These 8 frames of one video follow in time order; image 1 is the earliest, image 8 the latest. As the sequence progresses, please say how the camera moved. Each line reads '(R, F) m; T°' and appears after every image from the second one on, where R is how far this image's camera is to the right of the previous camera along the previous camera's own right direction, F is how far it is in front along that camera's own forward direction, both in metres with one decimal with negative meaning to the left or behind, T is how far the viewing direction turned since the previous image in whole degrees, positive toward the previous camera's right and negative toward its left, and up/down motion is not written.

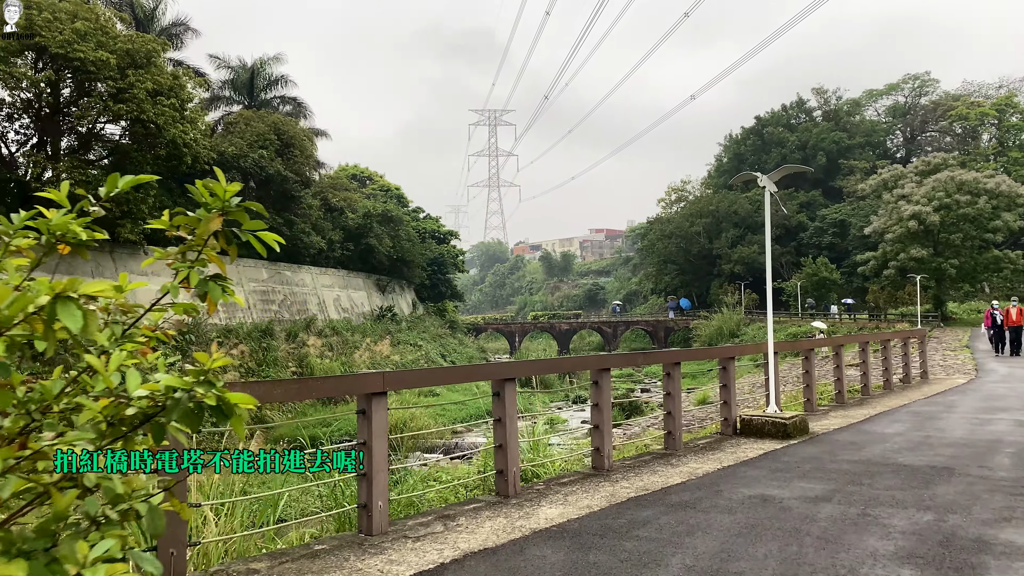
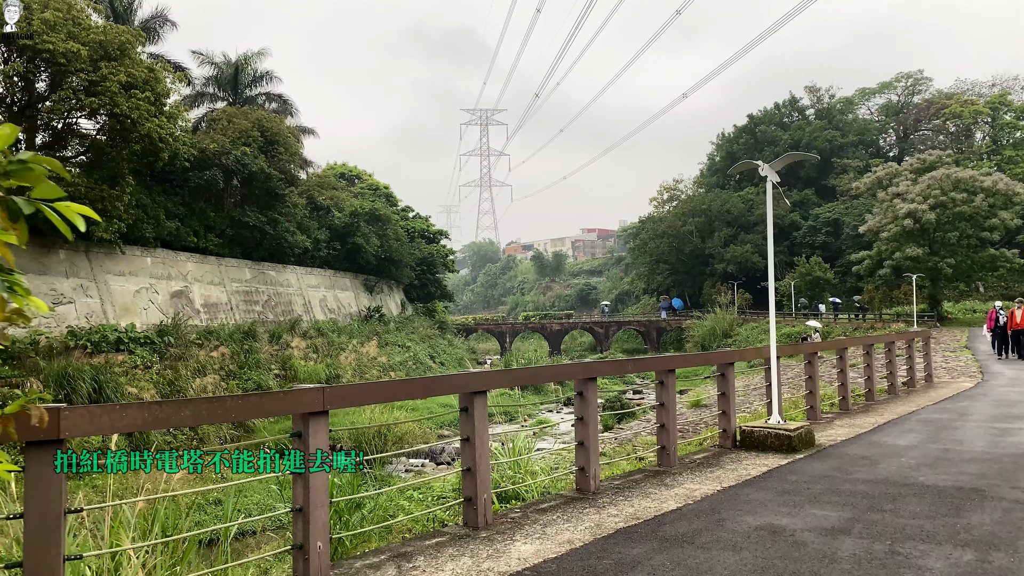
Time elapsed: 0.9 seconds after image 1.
(+0.1, +0.5) m; +1°
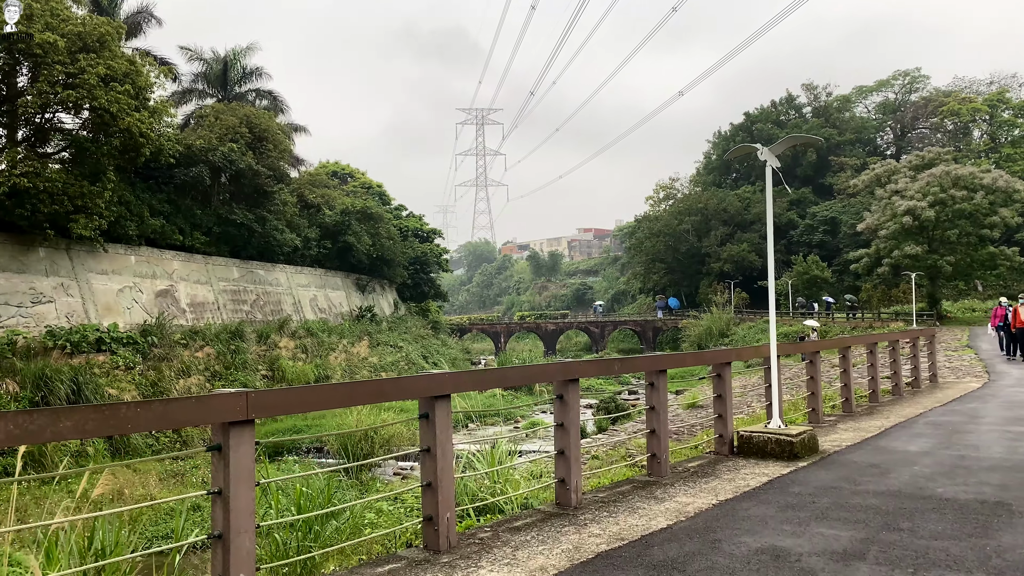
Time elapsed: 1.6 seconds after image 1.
(+0.1, +0.4) m; 0°
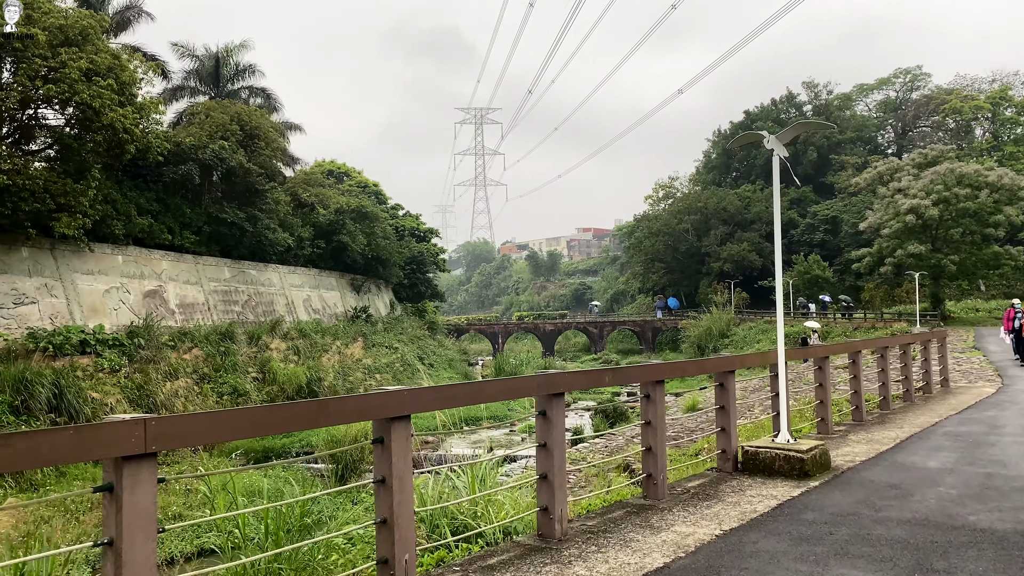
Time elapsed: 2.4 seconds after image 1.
(+0.1, +0.4) m; 0°
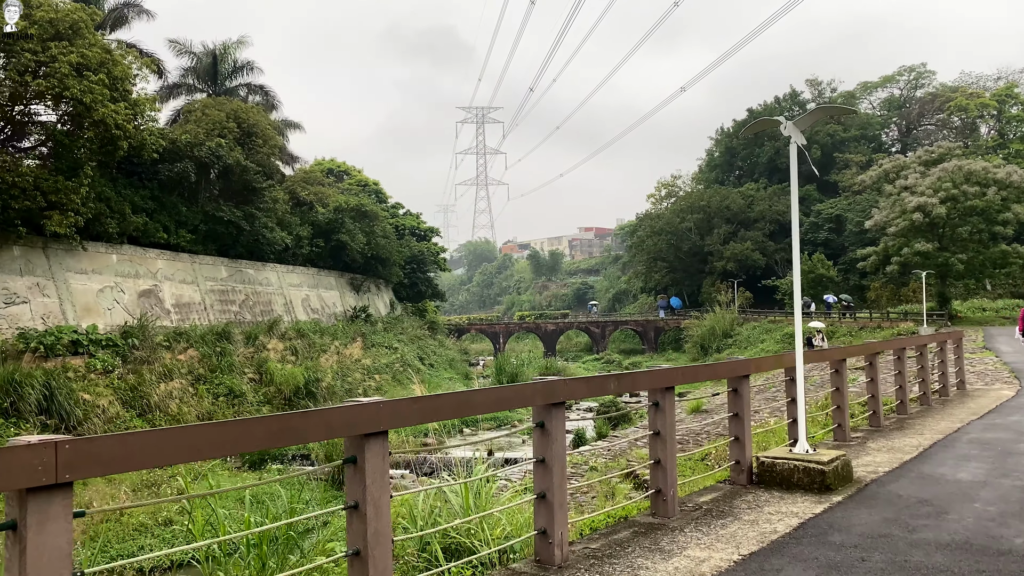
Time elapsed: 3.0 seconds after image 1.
(0.0, +0.3) m; 0°
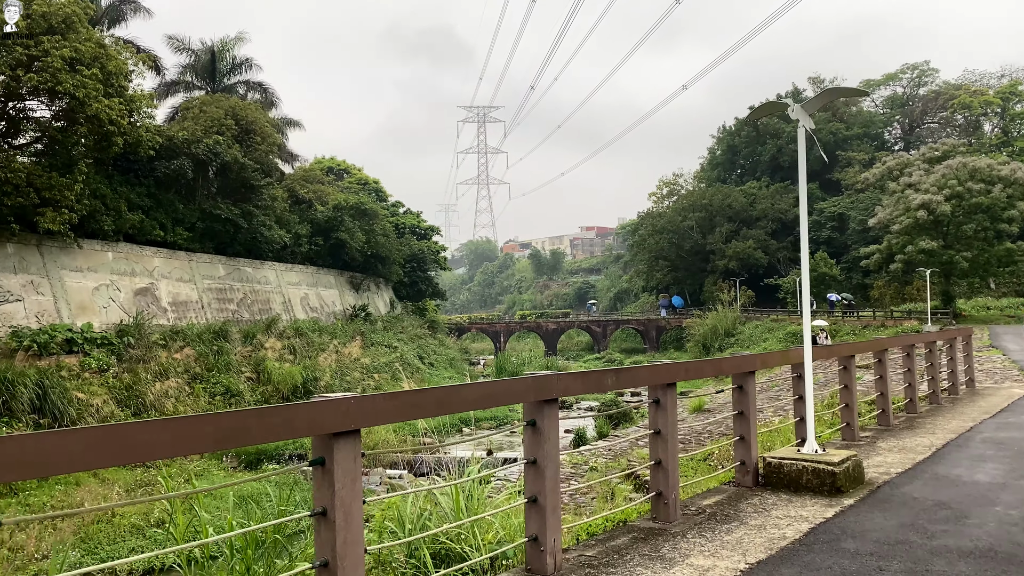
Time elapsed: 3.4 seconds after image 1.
(0.0, +0.2) m; 0°
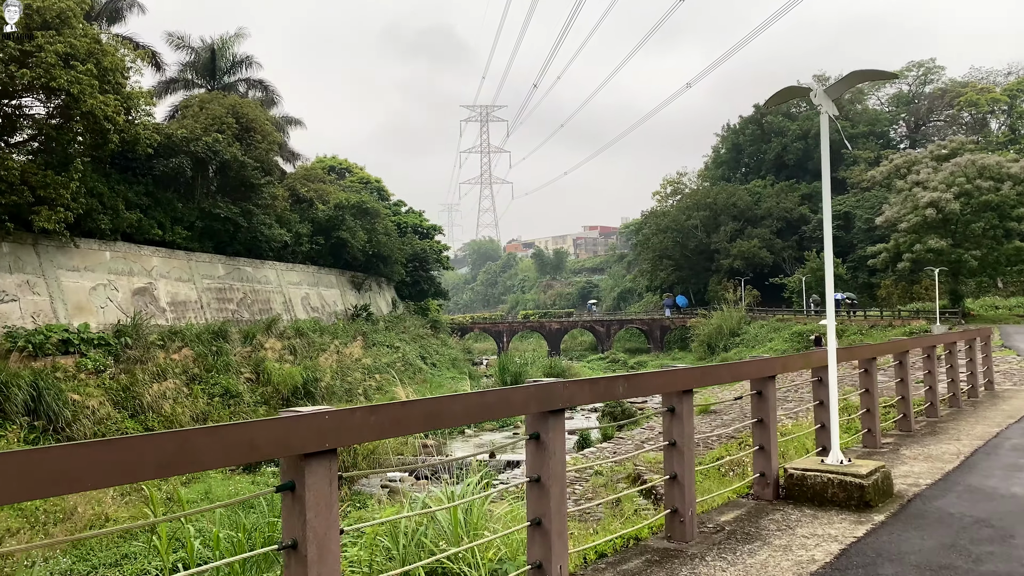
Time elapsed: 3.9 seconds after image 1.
(0.0, +0.2) m; 0°
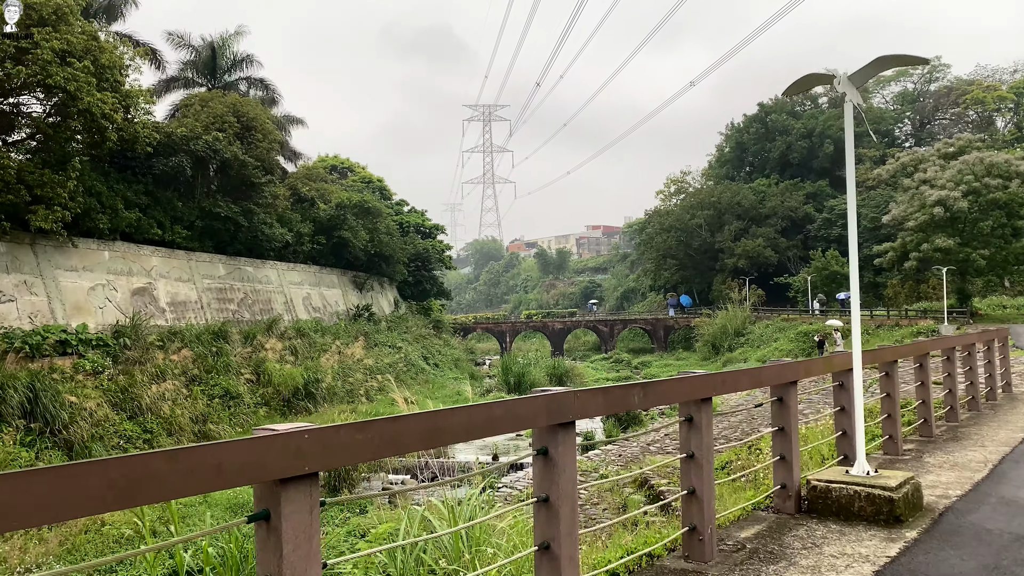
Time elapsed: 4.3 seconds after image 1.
(0.0, +0.2) m; 0°
